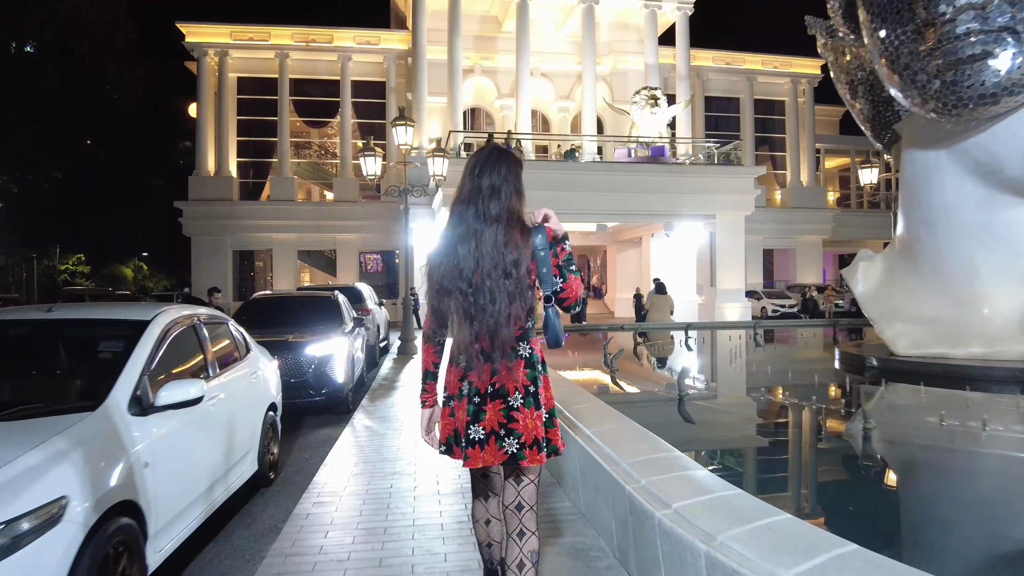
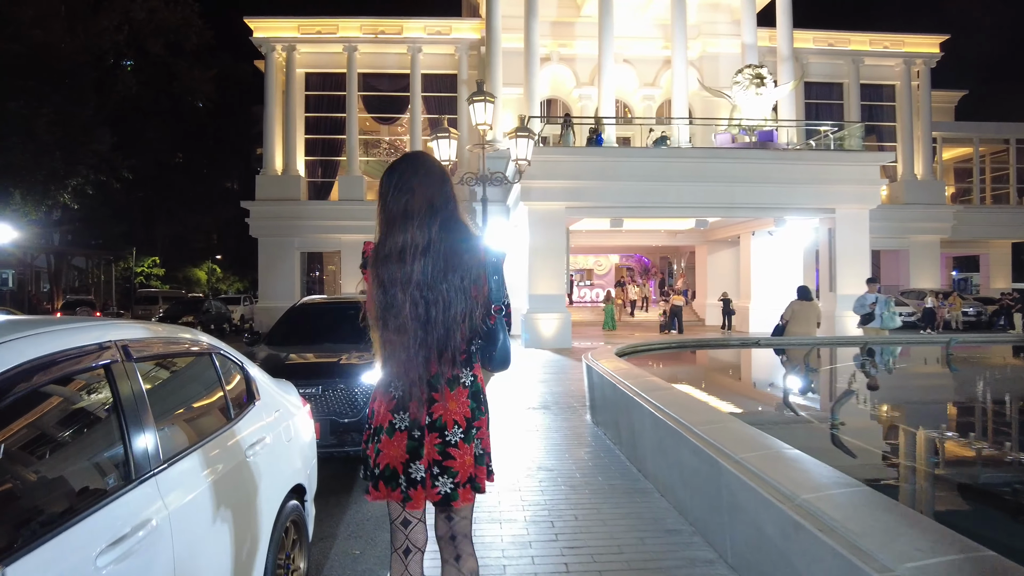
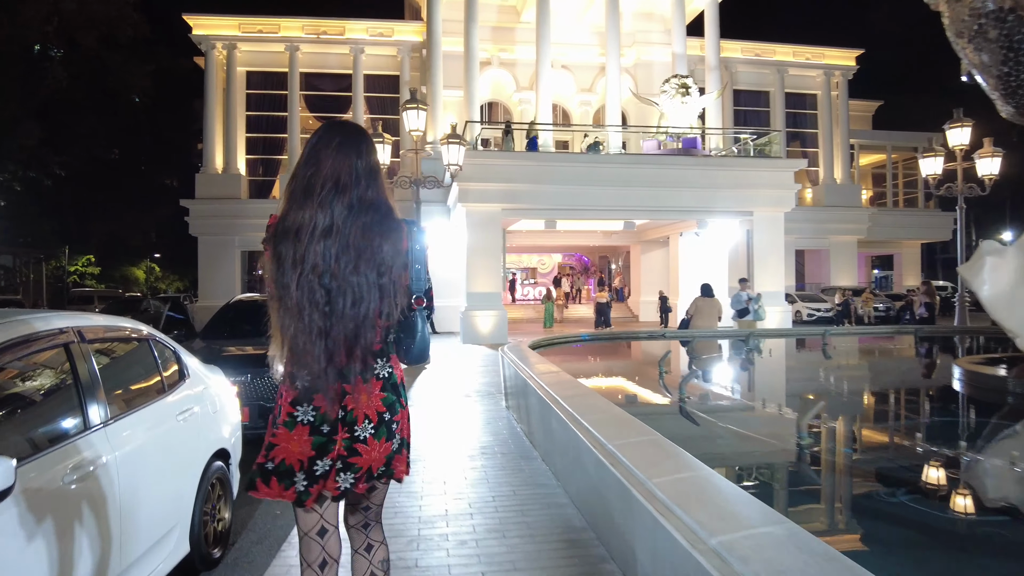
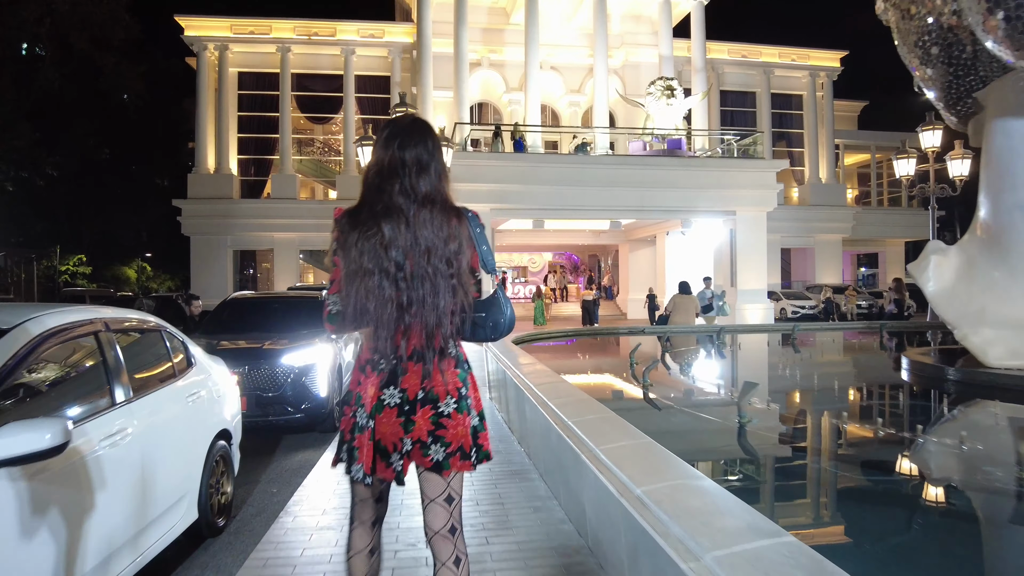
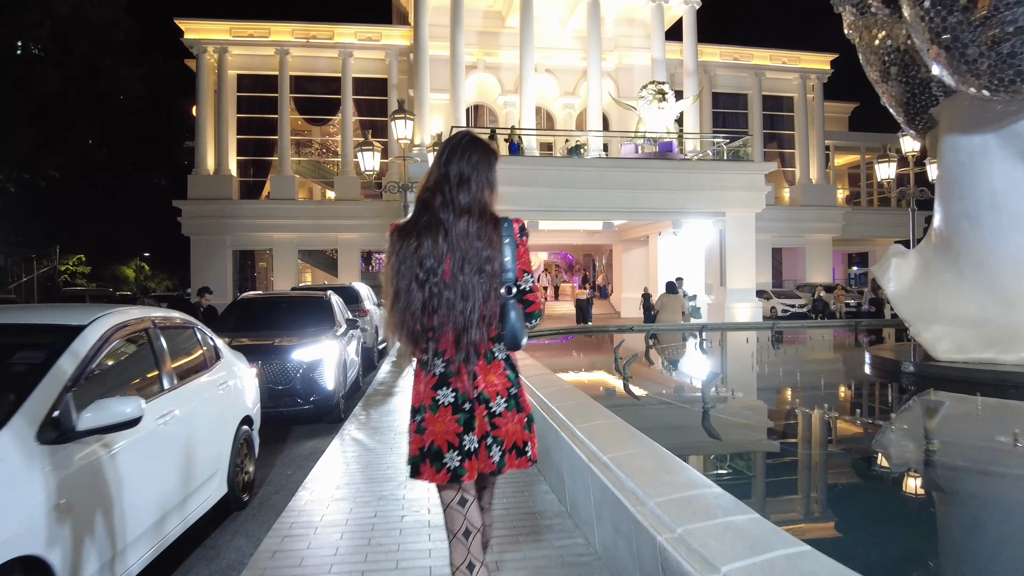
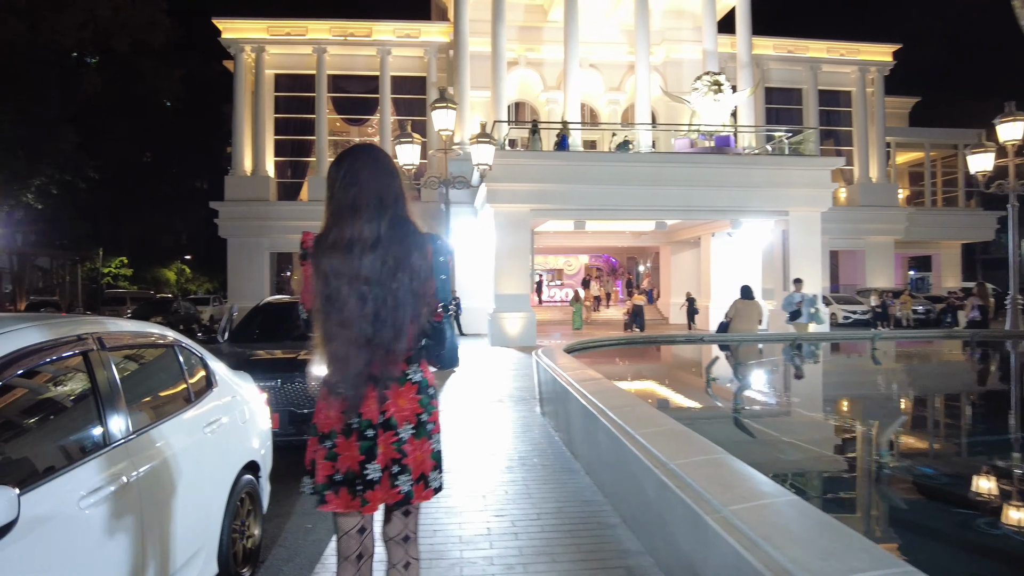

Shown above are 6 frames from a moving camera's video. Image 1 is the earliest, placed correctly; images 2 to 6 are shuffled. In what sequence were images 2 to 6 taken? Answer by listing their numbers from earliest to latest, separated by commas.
5, 4, 3, 6, 2
